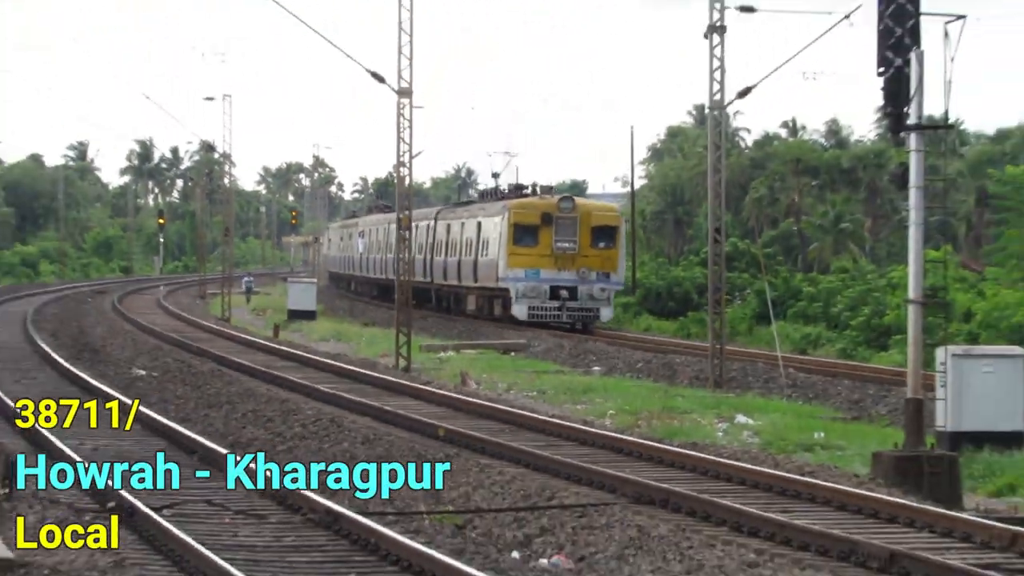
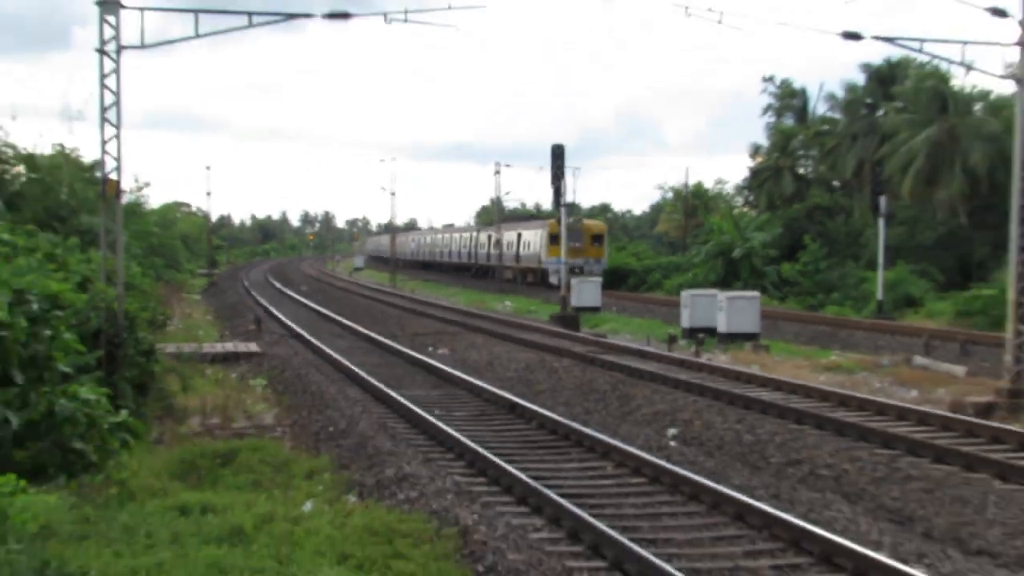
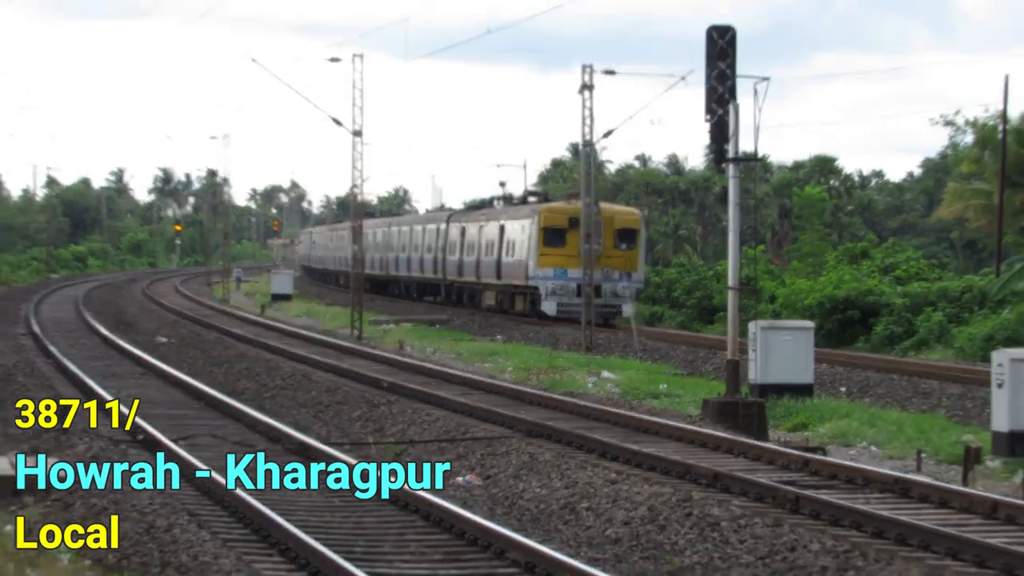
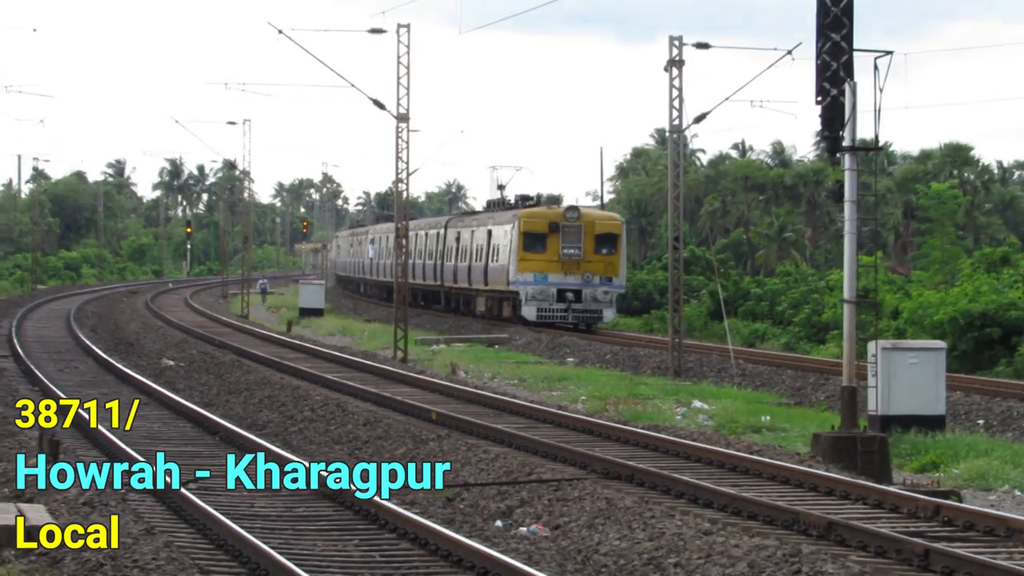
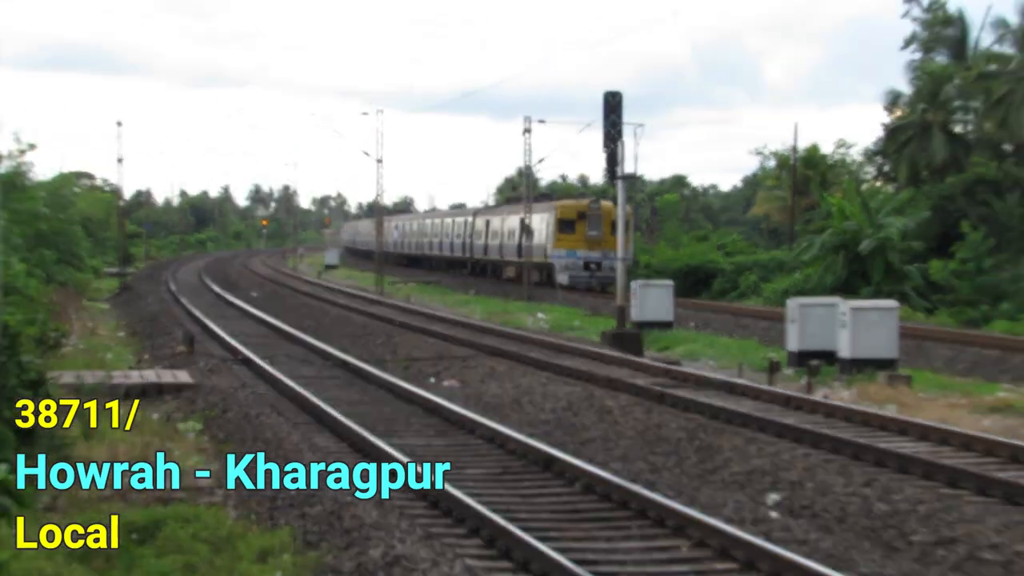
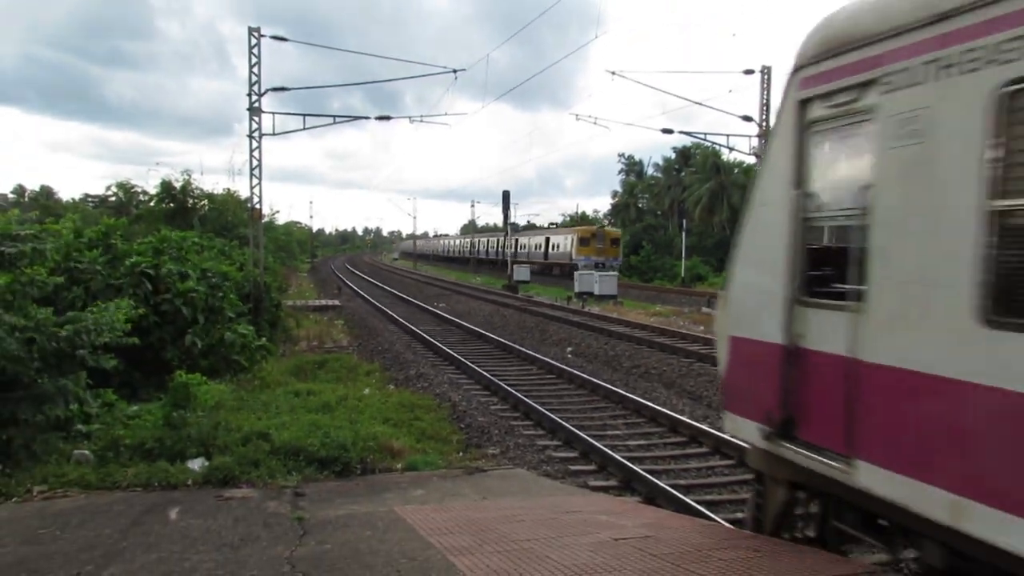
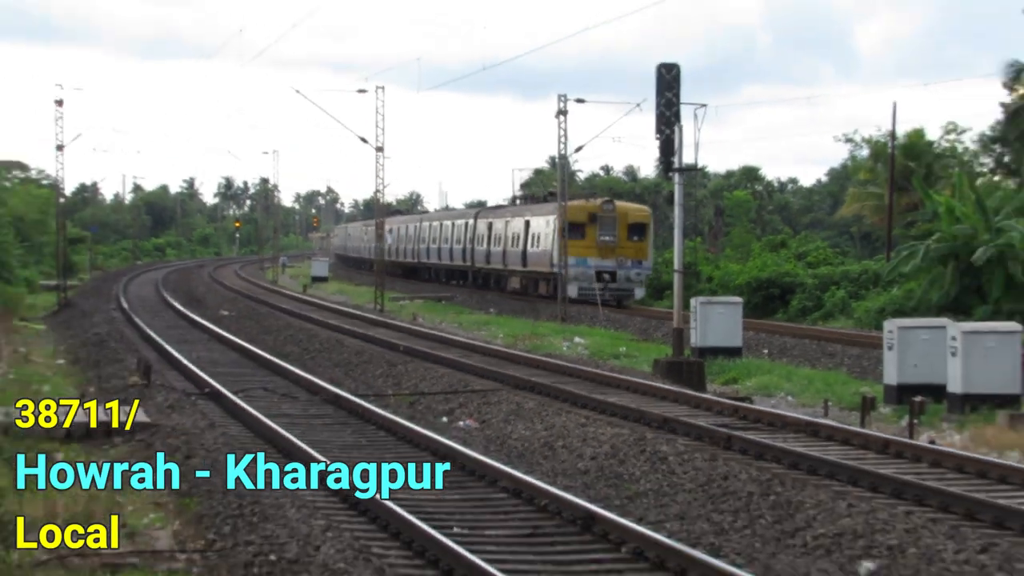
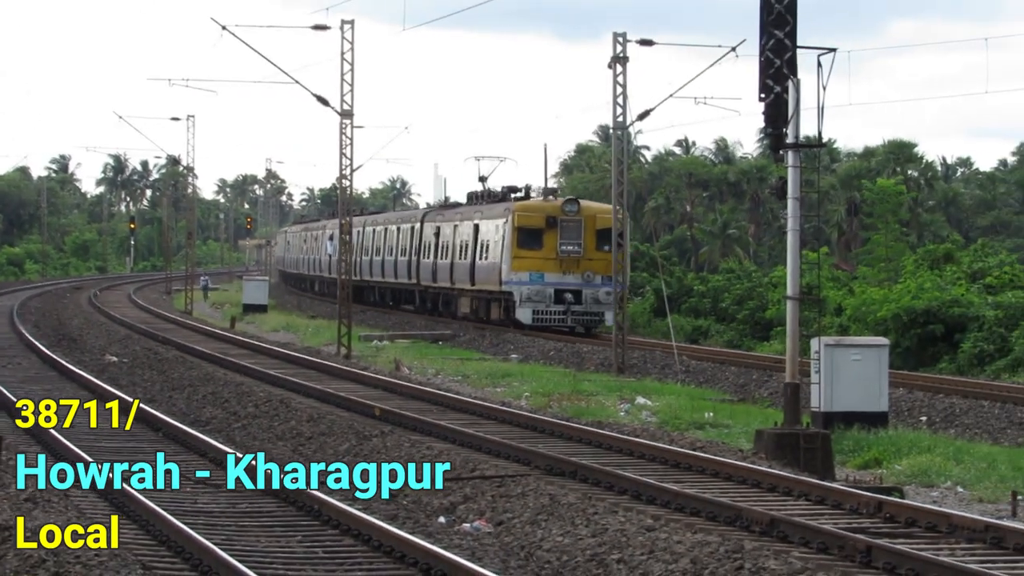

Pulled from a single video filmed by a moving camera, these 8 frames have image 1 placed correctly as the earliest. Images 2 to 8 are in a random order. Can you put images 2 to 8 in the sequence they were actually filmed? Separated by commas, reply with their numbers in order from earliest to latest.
4, 8, 3, 7, 5, 2, 6
